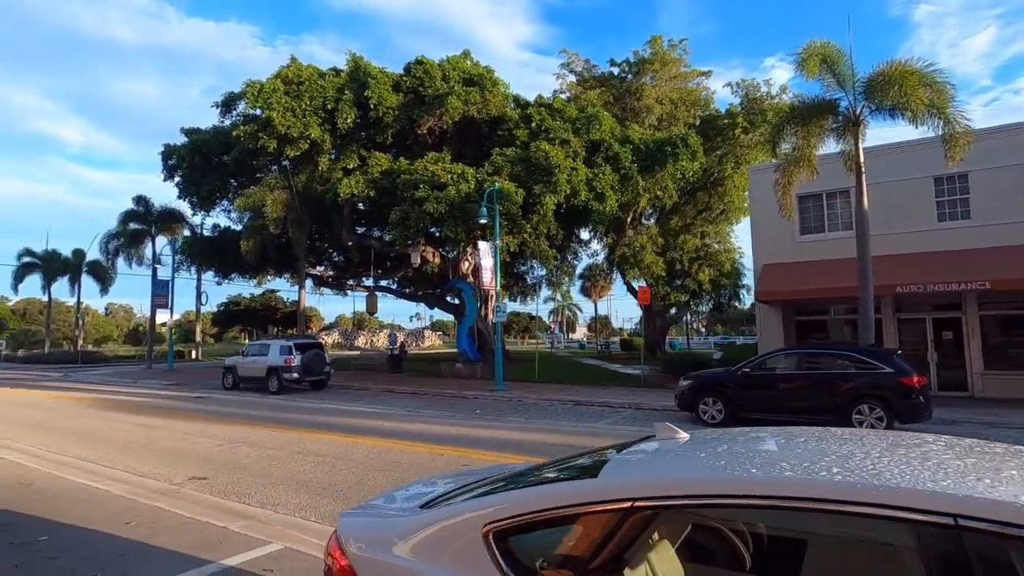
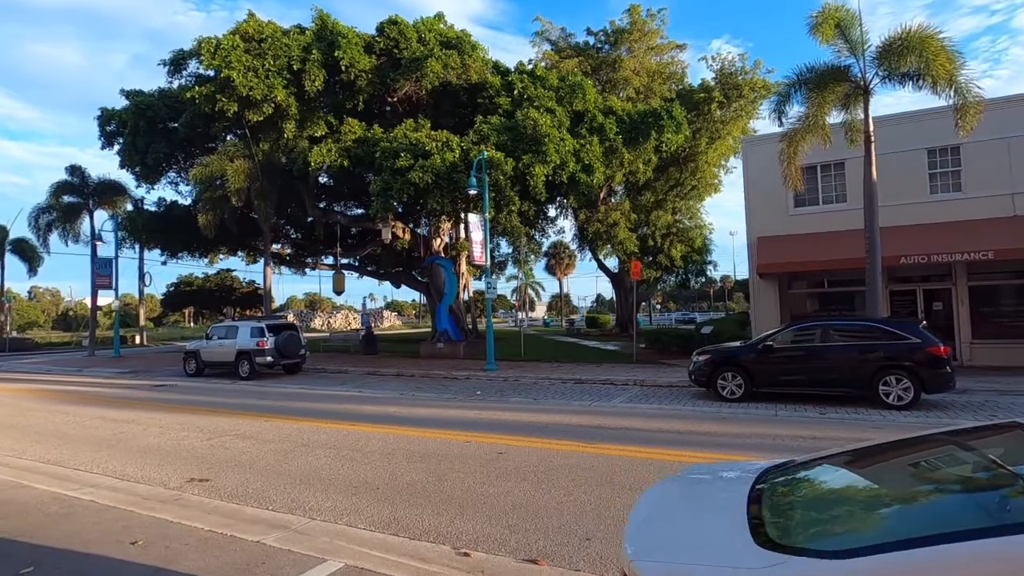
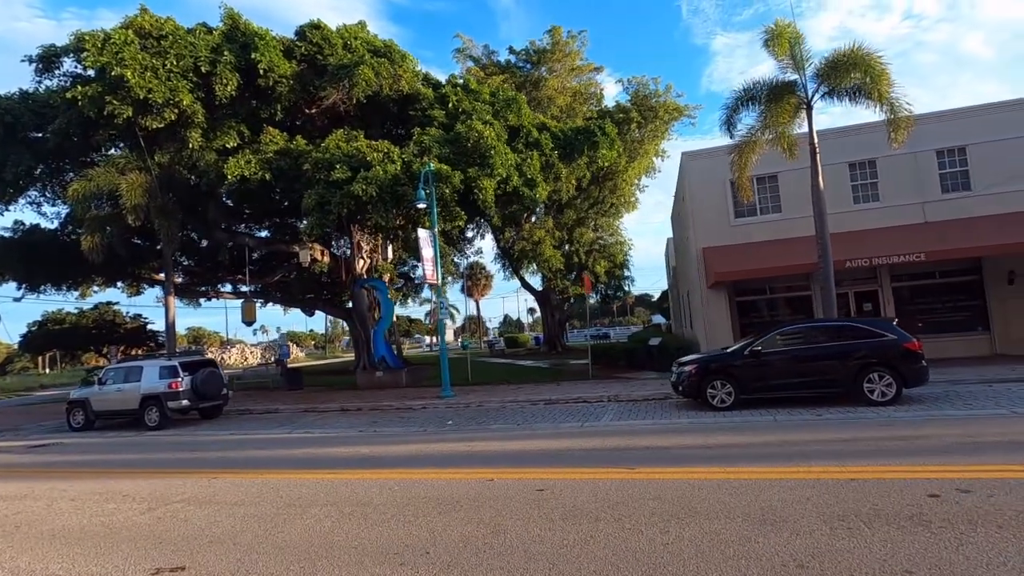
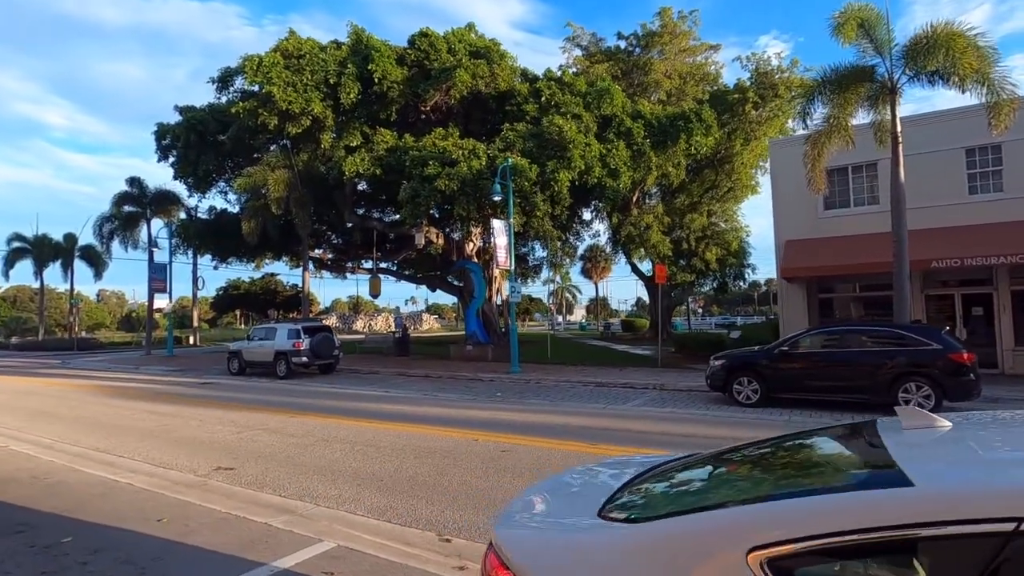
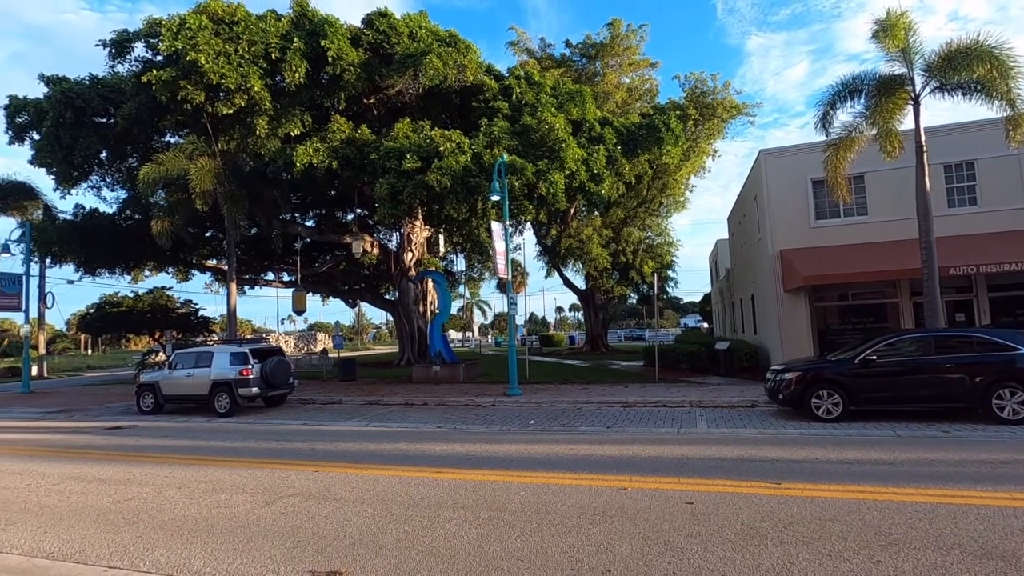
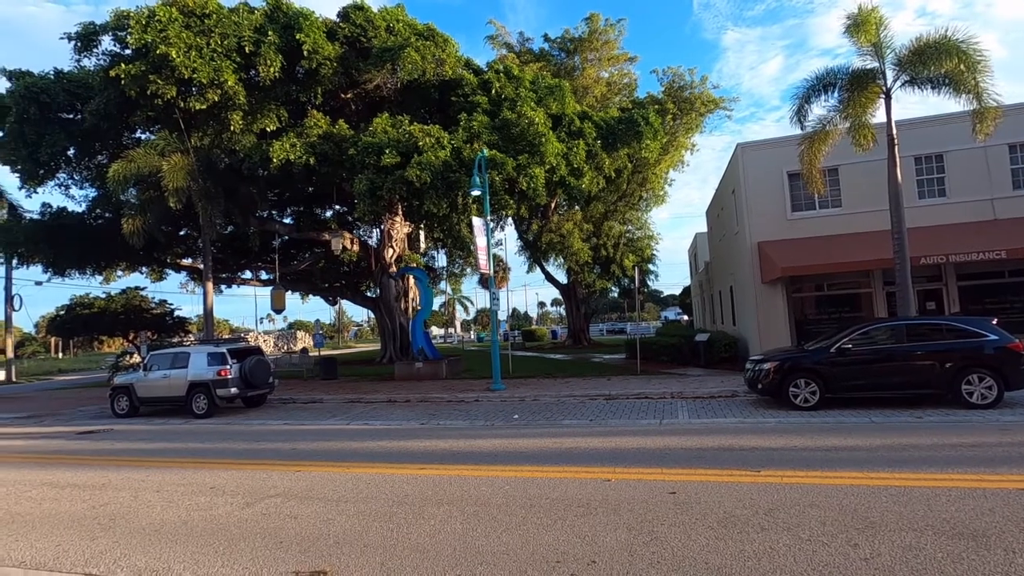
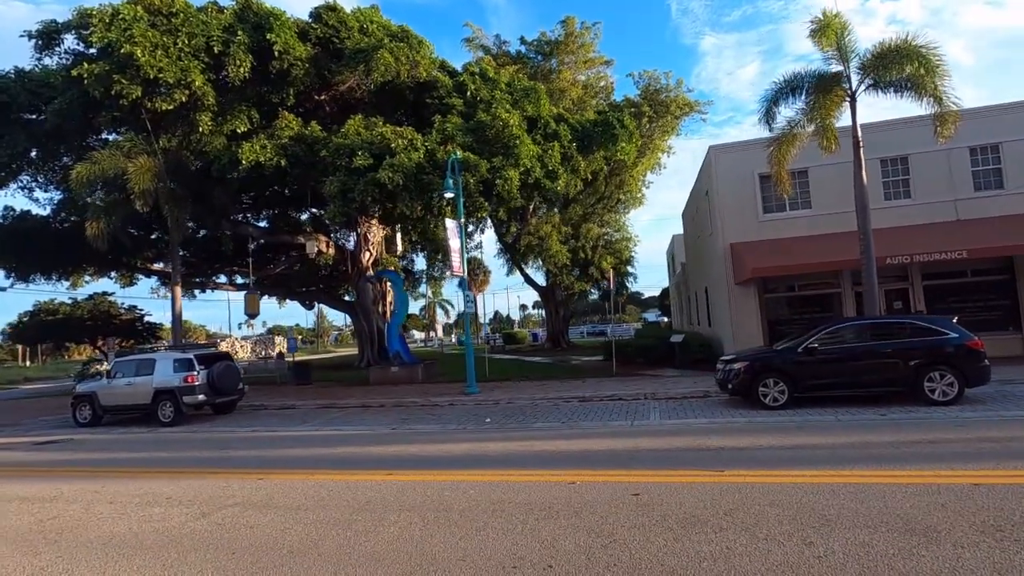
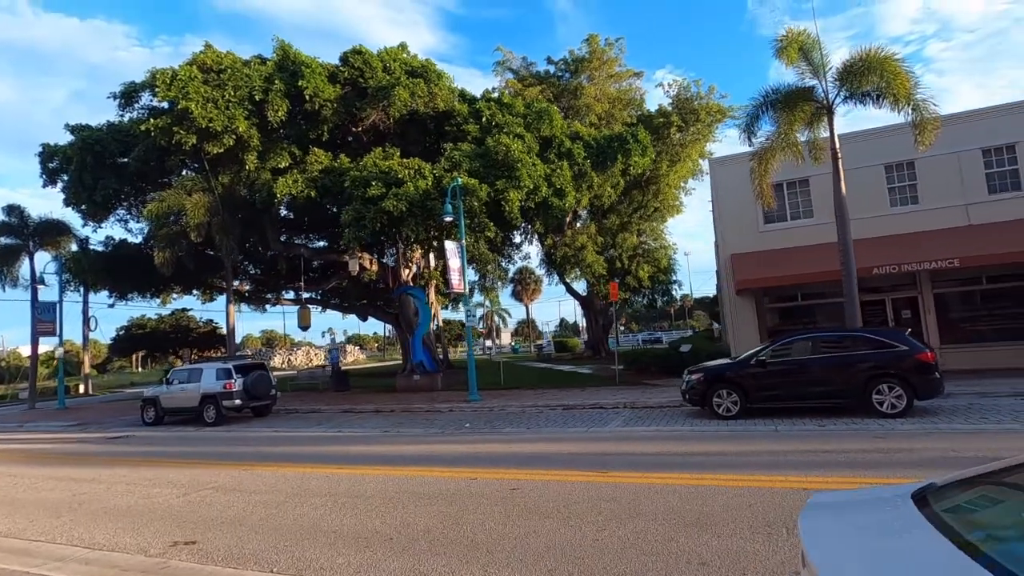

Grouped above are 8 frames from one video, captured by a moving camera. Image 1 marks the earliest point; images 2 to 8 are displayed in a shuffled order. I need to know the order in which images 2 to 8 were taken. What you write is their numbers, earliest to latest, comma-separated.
4, 2, 8, 3, 7, 6, 5
